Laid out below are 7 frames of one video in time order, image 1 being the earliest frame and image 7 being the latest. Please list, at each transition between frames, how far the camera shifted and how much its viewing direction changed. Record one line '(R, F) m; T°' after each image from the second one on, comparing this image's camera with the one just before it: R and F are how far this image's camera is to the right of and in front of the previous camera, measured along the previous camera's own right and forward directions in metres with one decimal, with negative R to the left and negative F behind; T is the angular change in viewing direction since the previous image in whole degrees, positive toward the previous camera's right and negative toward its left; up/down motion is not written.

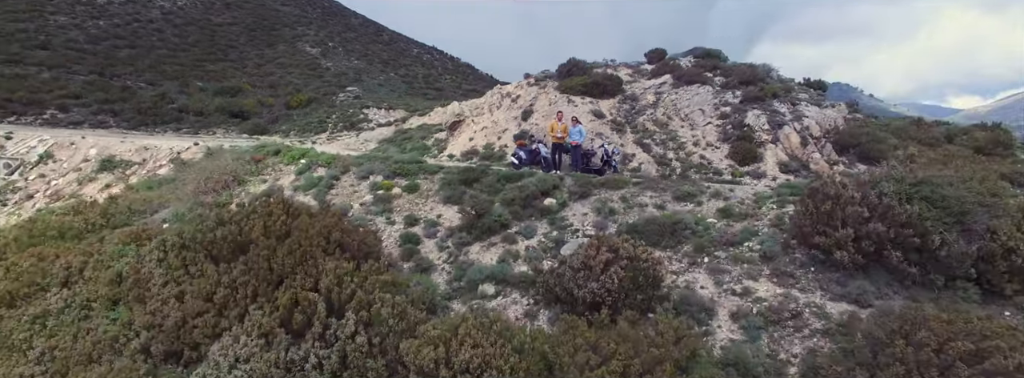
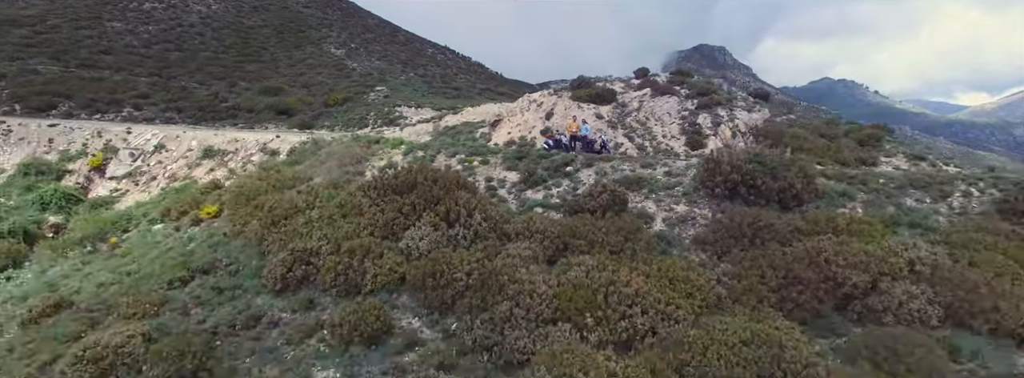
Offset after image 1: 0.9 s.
(-0.6, -4.0) m; -1°
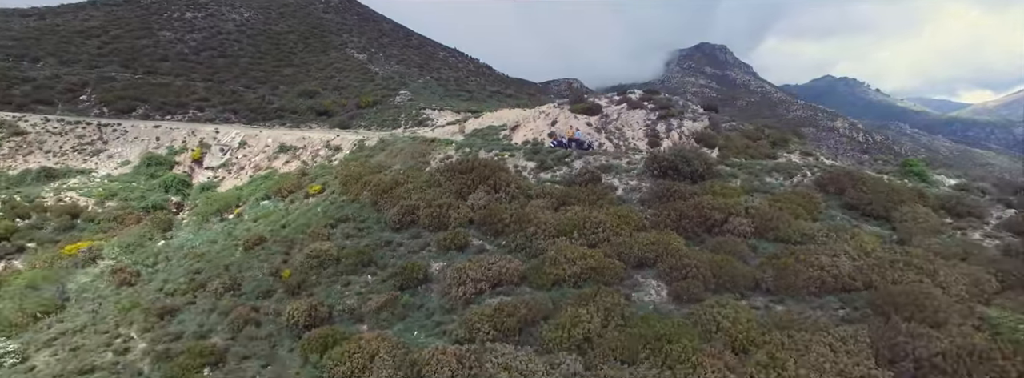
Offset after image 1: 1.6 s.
(-0.5, -5.3) m; 0°
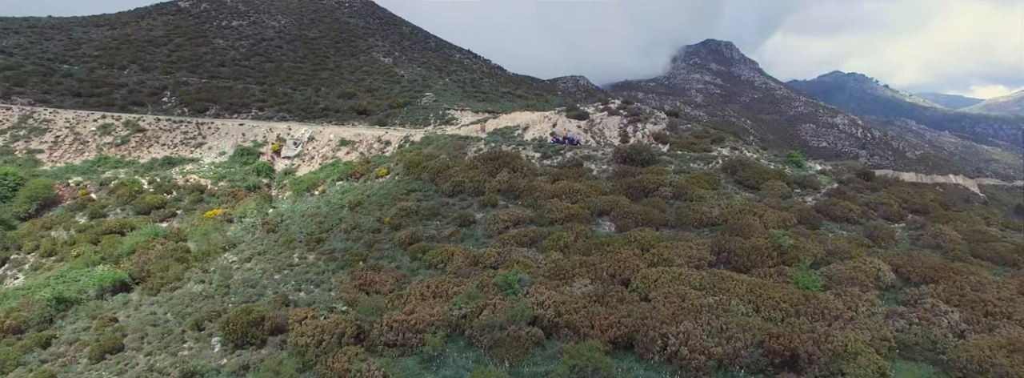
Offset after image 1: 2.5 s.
(-0.2, -6.8) m; -1°
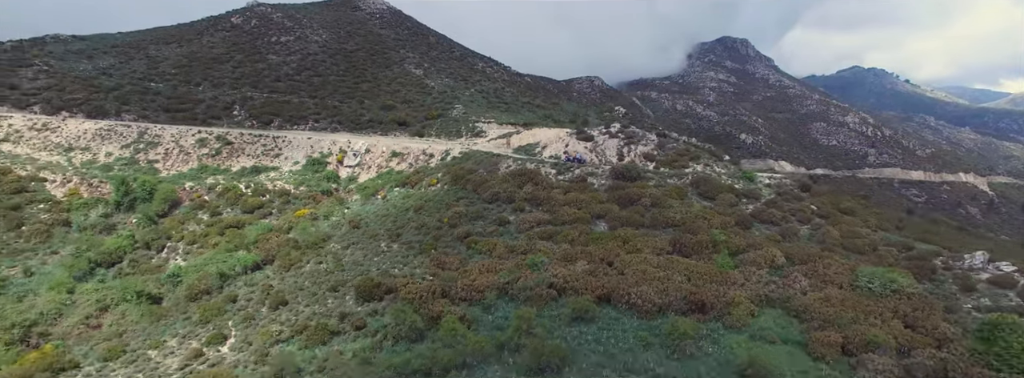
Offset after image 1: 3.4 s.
(-0.4, -6.7) m; -2°
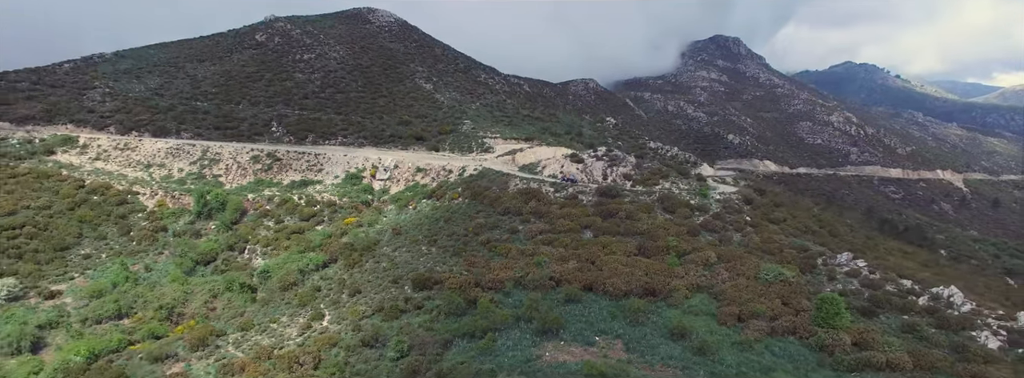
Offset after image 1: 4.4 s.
(-0.8, -7.5) m; 0°
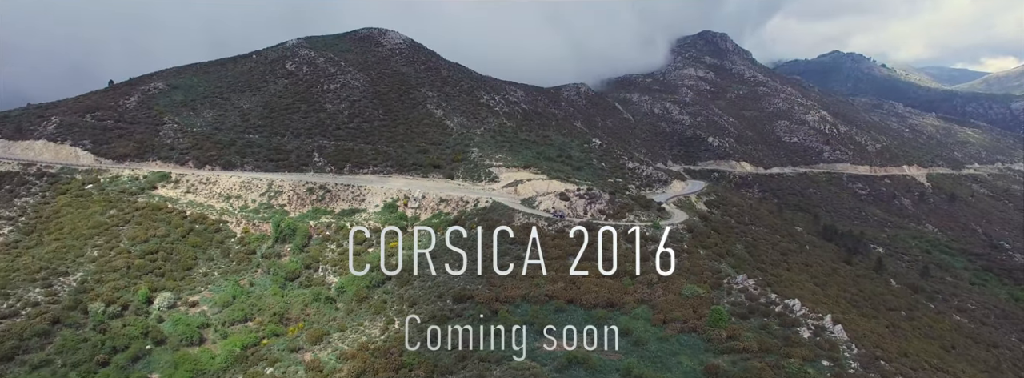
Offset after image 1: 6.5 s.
(-1.0, -12.3) m; +1°
